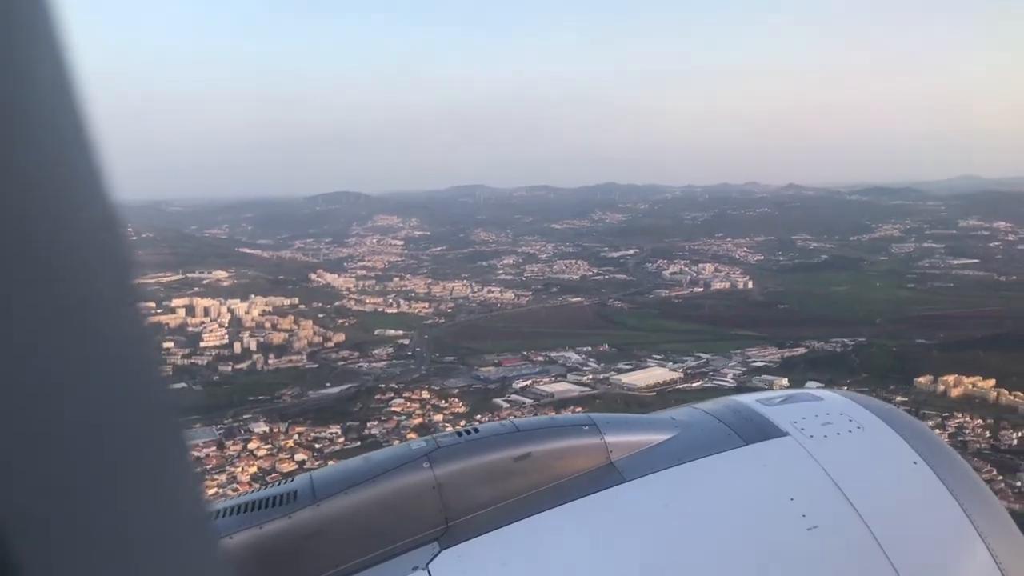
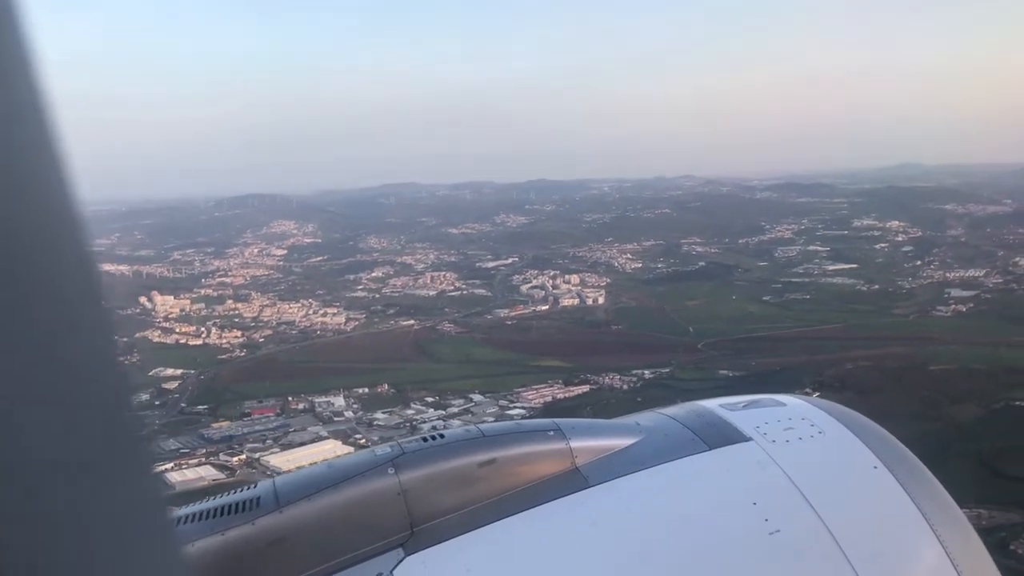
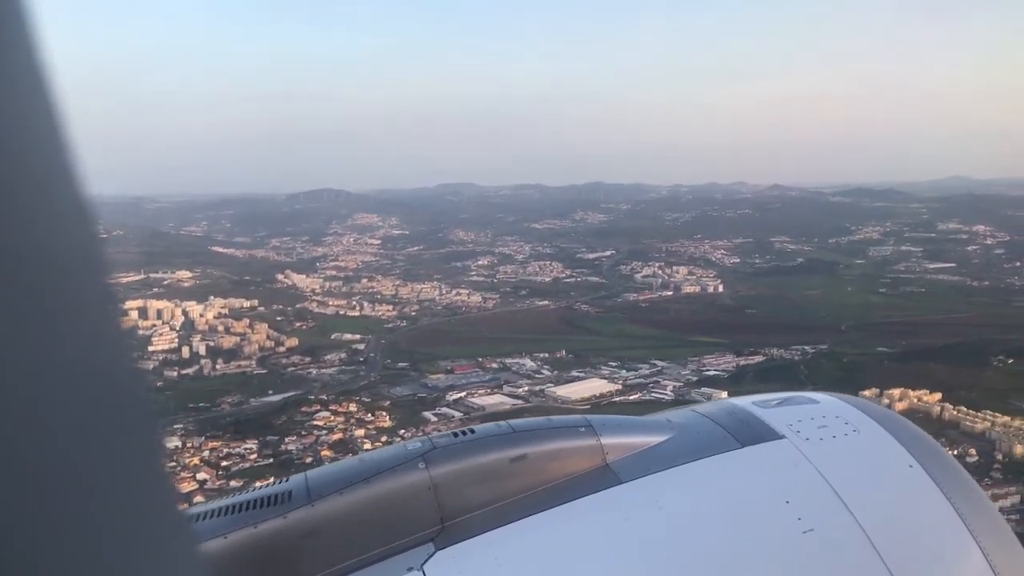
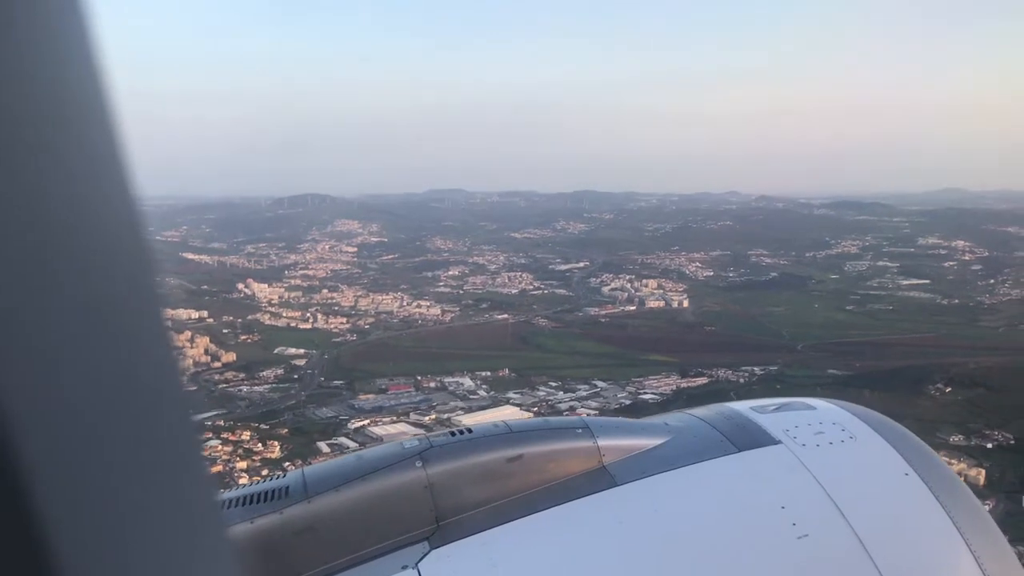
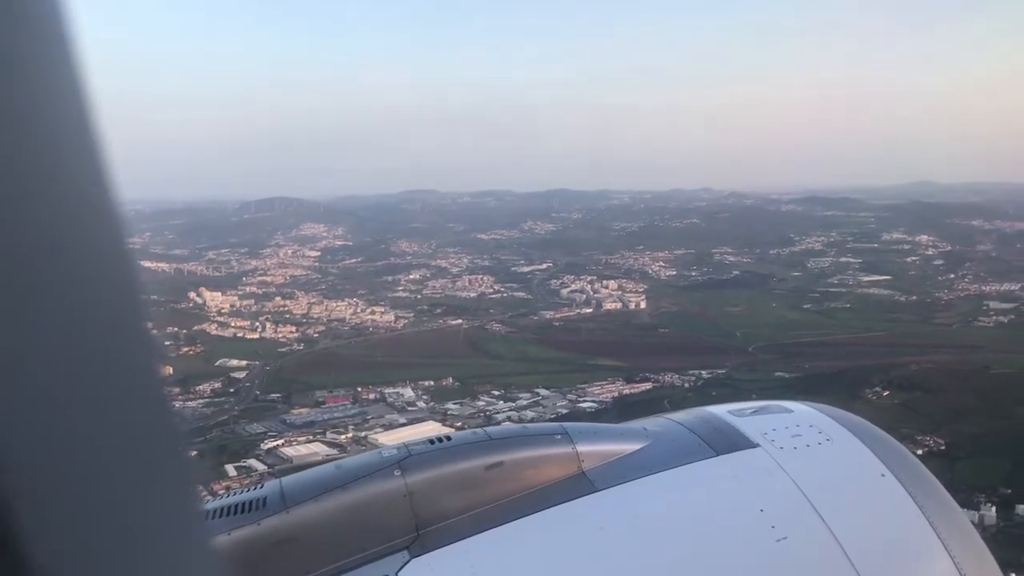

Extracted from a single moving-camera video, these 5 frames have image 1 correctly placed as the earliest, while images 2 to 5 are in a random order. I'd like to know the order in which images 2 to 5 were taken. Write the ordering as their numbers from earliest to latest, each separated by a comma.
3, 4, 5, 2
